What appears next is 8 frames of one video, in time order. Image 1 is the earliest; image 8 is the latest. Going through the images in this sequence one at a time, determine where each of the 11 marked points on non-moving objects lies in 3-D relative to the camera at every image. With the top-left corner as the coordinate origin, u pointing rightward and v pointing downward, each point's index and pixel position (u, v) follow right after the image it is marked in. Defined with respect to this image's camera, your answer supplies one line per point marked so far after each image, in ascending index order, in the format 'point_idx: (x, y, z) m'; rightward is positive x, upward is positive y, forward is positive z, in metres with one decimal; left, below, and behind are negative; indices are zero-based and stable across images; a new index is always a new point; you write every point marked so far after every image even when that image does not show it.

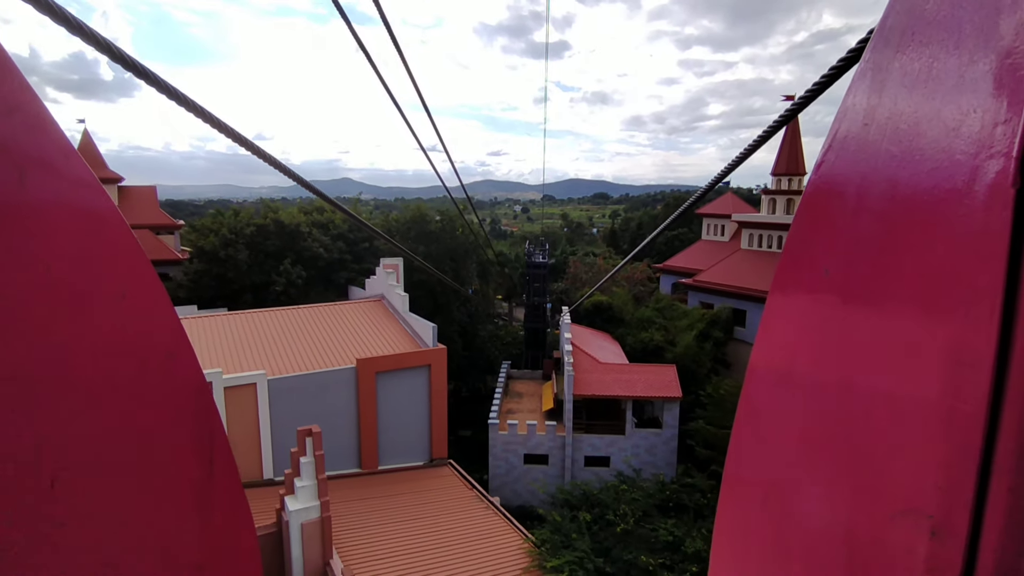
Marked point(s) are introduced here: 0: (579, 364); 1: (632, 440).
0: (+1.3, -1.7, +12.0) m
1: (+2.0, -2.8, +11.0) m
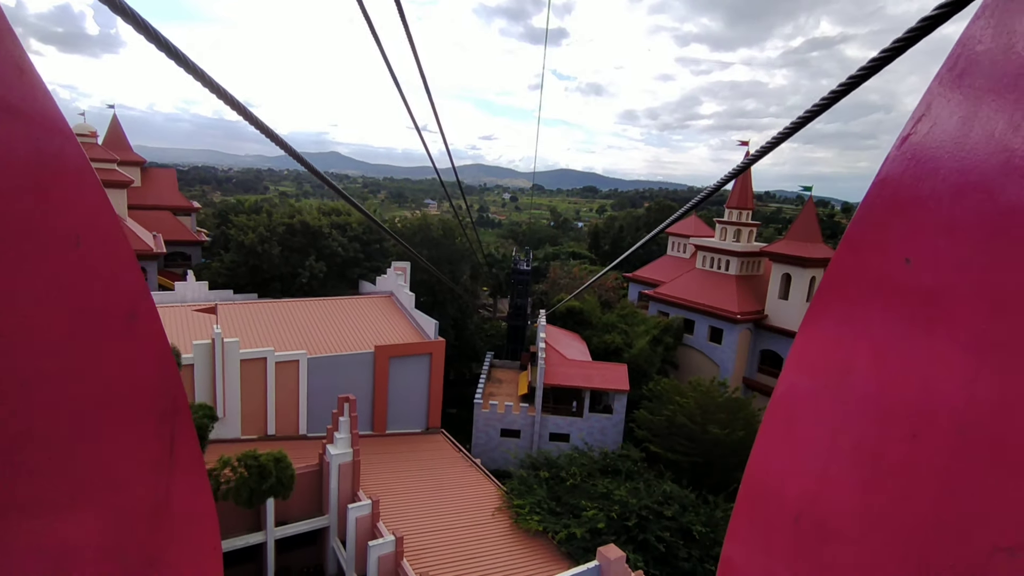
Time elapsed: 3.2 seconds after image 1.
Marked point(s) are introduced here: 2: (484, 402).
0: (+0.8, -1.6, +13.0) m
1: (+1.5, -2.8, +12.0) m
2: (-0.6, -2.5, +12.5) m
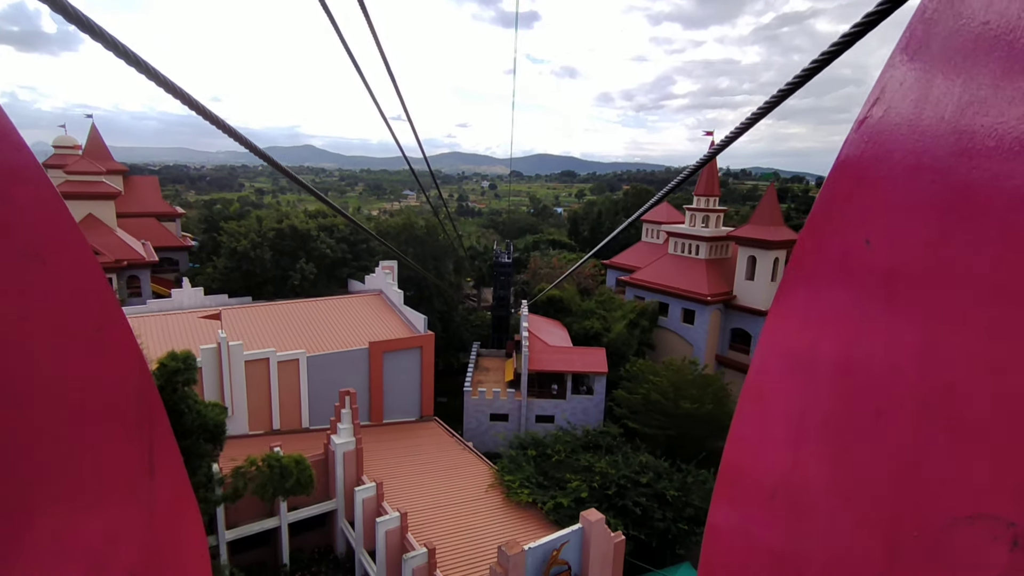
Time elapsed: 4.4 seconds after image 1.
0: (+0.5, -1.3, +13.3) m
1: (+1.3, -2.5, +12.4) m
2: (-0.9, -2.3, +12.8) m
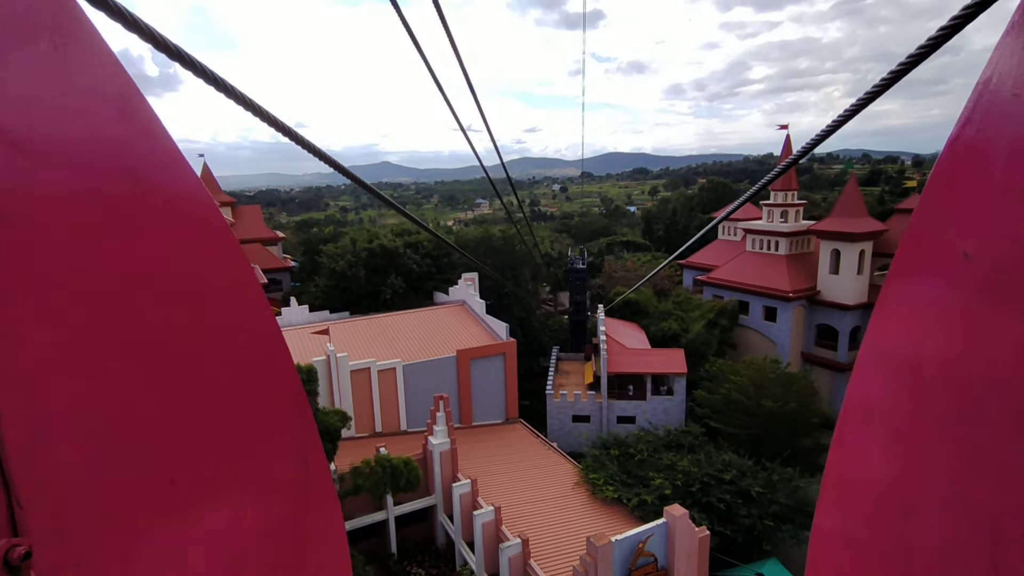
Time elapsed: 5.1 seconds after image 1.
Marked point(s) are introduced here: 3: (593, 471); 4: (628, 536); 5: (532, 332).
0: (+2.3, -1.4, +13.4) m
1: (+3.0, -2.5, +12.3) m
2: (+1.0, -2.4, +13.0) m
3: (+1.4, -3.1, +9.7) m
4: (+1.4, -3.0, +7.0) m
5: (+0.6, -1.4, +18.7) m
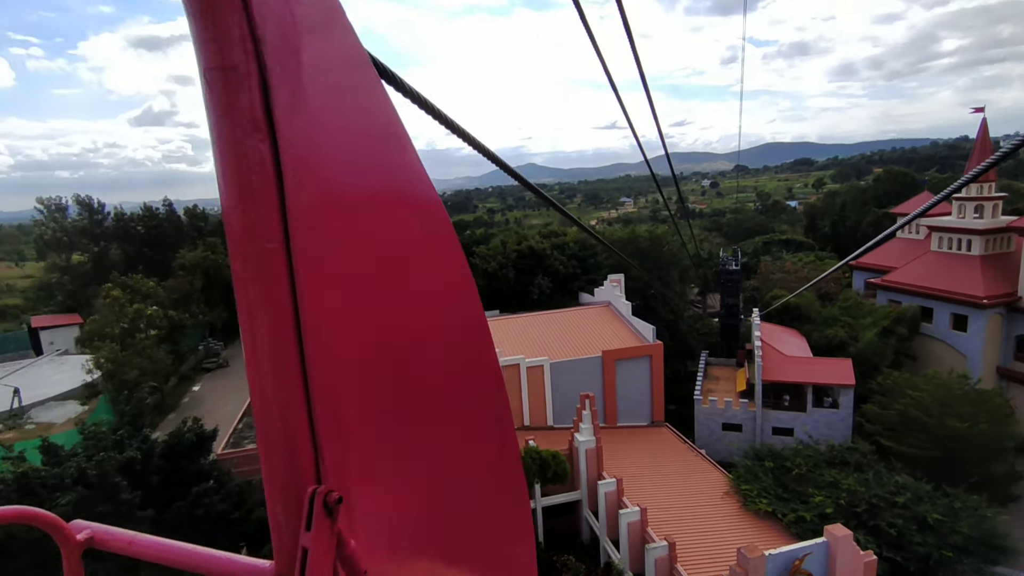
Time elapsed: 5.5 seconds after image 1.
0: (+5.6, -1.4, +12.5) m
1: (+6.0, -2.6, +11.3) m
2: (+4.1, -2.4, +12.5) m
3: (+3.7, -3.1, +9.2) m
4: (+3.1, -3.1, +6.6) m
5: (+5.2, -1.5, +18.1) m
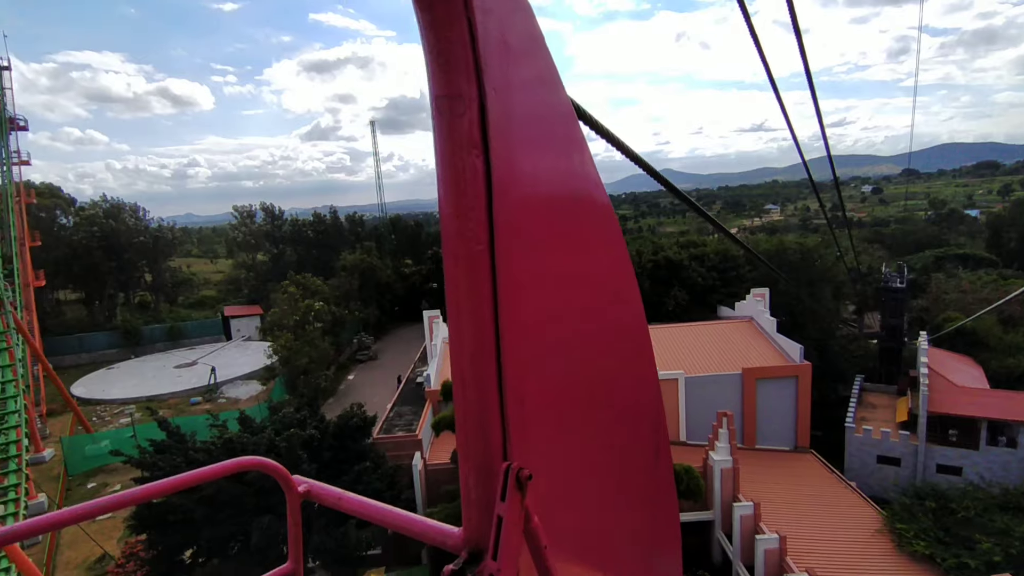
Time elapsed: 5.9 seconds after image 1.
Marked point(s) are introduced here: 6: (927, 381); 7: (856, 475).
0: (+8.2, -1.8, +11.1) m
1: (+8.3, -2.9, +9.8) m
2: (+6.8, -2.7, +11.4) m
3: (+5.6, -3.4, +8.2) m
4: (+4.5, -3.3, +5.8) m
5: (+9.1, -1.9, +16.6) m
6: (+7.8, -1.7, +10.7) m
7: (+6.6, -3.6, +11.1) m
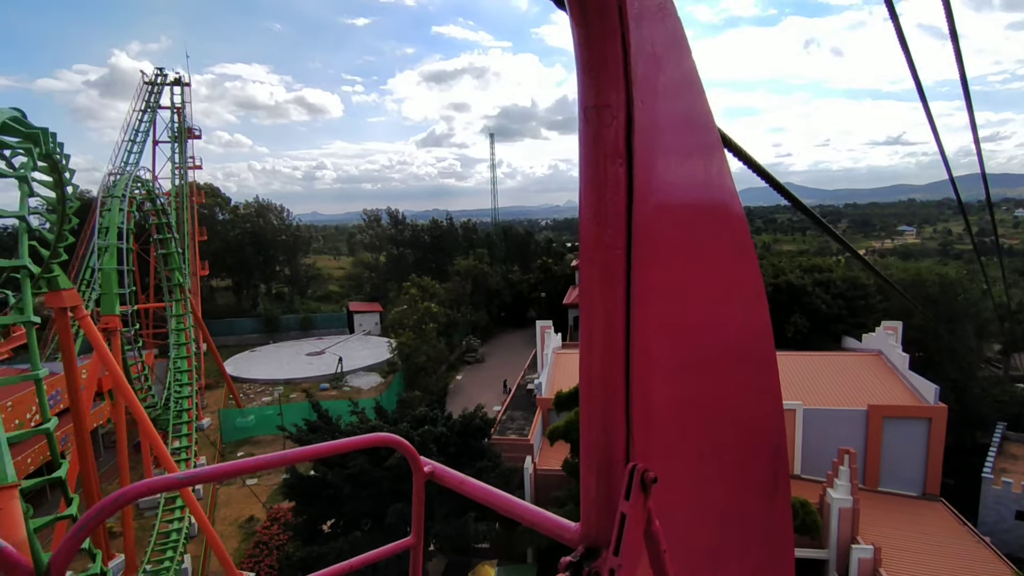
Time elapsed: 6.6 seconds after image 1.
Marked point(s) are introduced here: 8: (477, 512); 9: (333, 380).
0: (+10.0, -2.6, +9.7) m
1: (+9.8, -3.7, +8.4) m
2: (+8.6, -3.4, +10.2) m
3: (+6.9, -4.0, +7.3) m
4: (+5.3, -3.7, +5.1) m
5: (+11.8, -2.8, +15.0) m
6: (+9.6, -2.4, +9.4) m
7: (+8.3, -4.3, +9.9) m
8: (-0.4, -3.0, +7.7) m
9: (-5.0, -2.6, +16.0) m
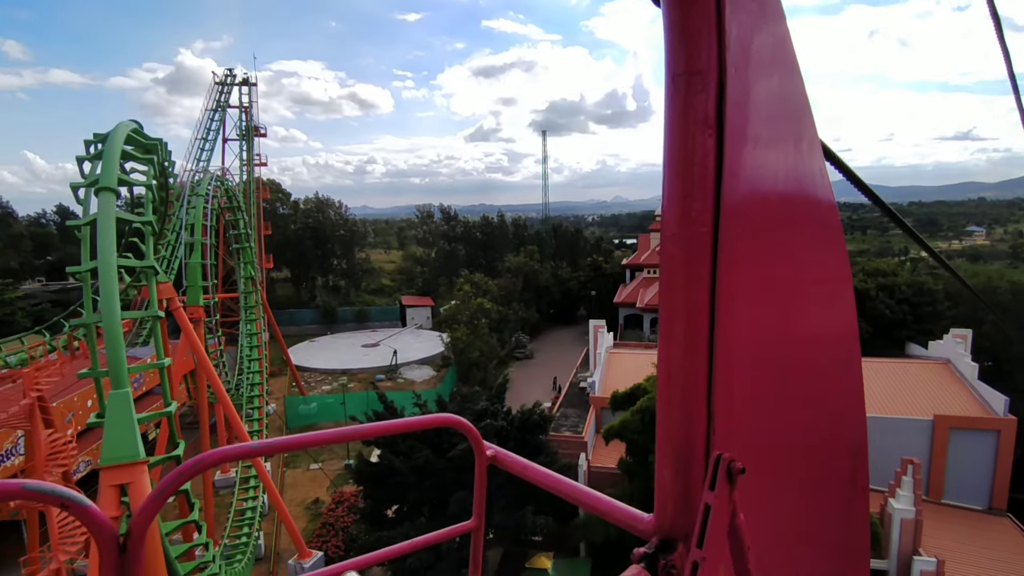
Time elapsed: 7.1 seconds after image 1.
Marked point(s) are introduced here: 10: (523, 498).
0: (+10.8, -2.7, +9.0) m
1: (+10.5, -3.8, +7.8) m
2: (+9.4, -3.5, +9.6) m
3: (+7.4, -4.1, +6.9) m
4: (+5.7, -3.8, +4.8) m
5: (+13.0, -3.0, +14.2) m
6: (+10.3, -2.6, +8.8) m
7: (+9.1, -4.4, +9.4) m
8: (+0.2, -3.0, +7.8) m
9: (-3.7, -2.4, +16.5) m
10: (+0.1, -2.8, +7.7) m
